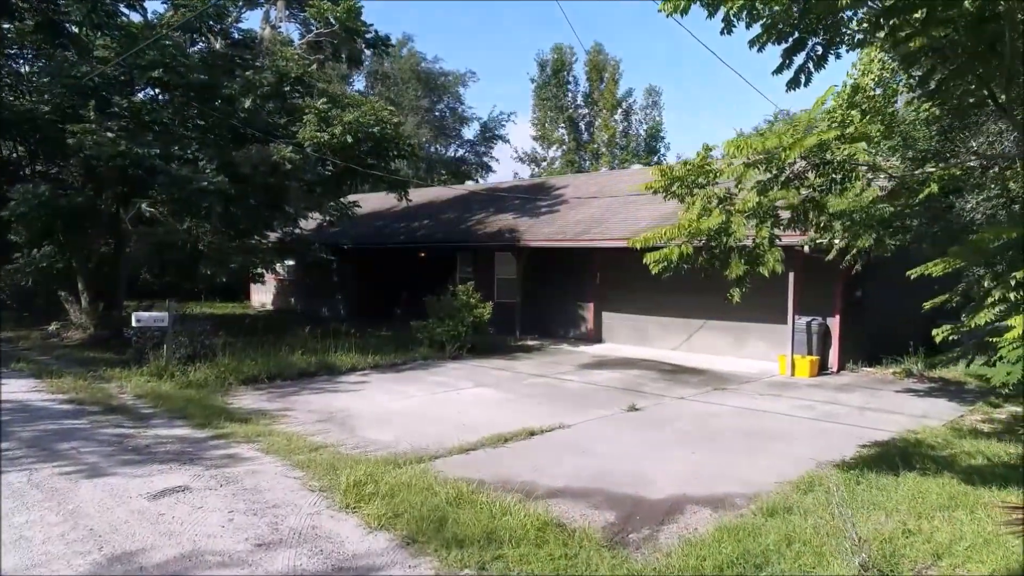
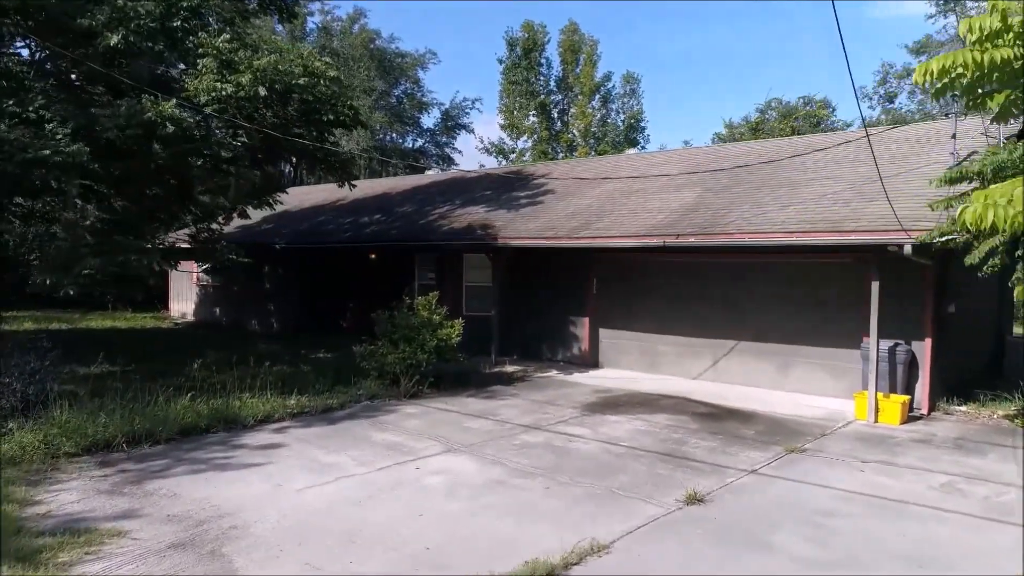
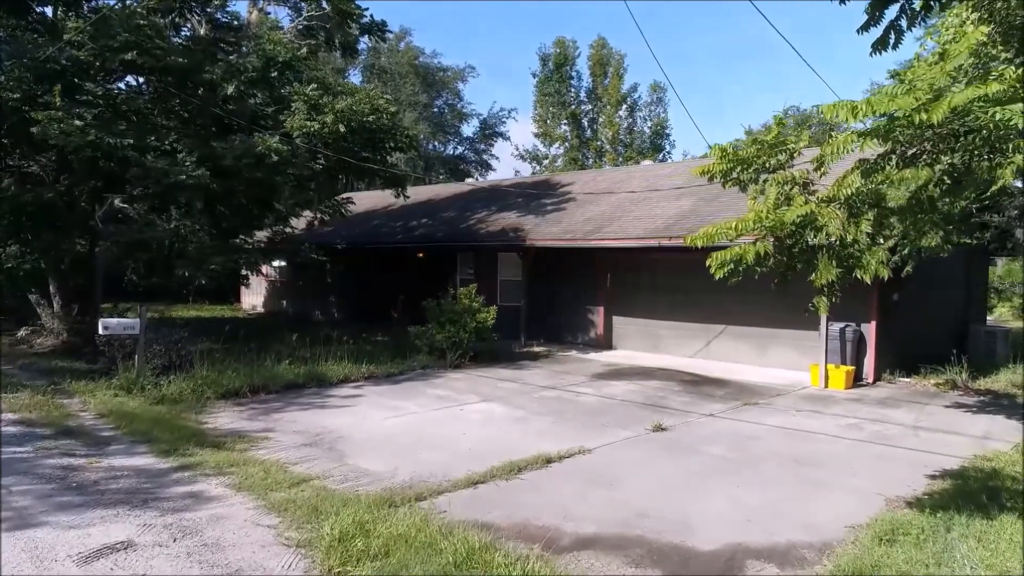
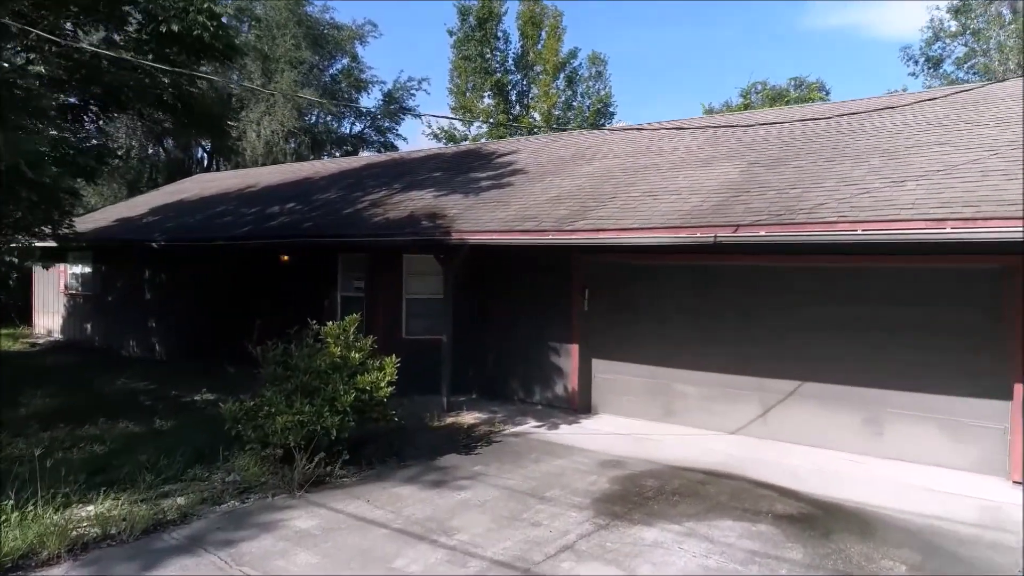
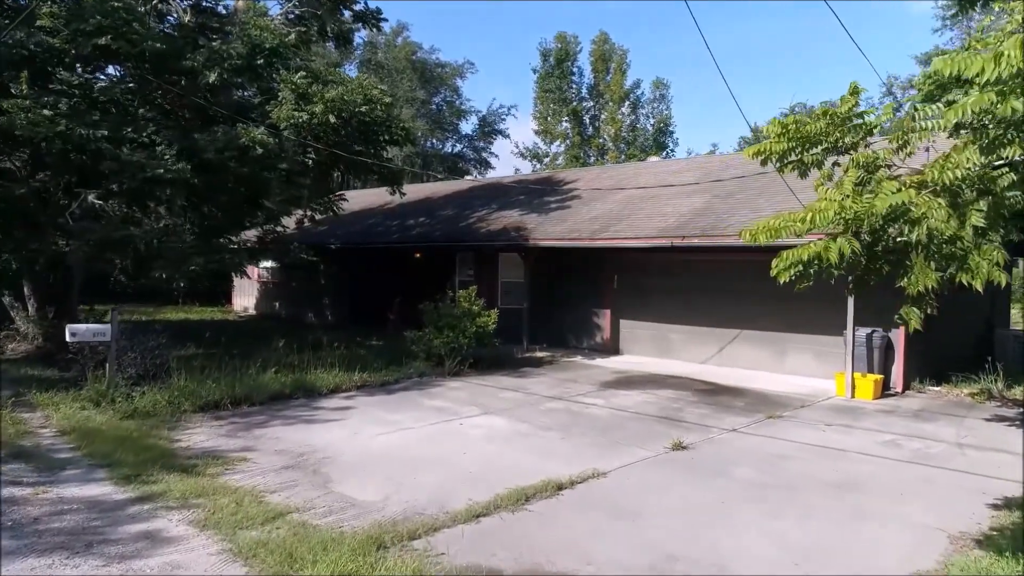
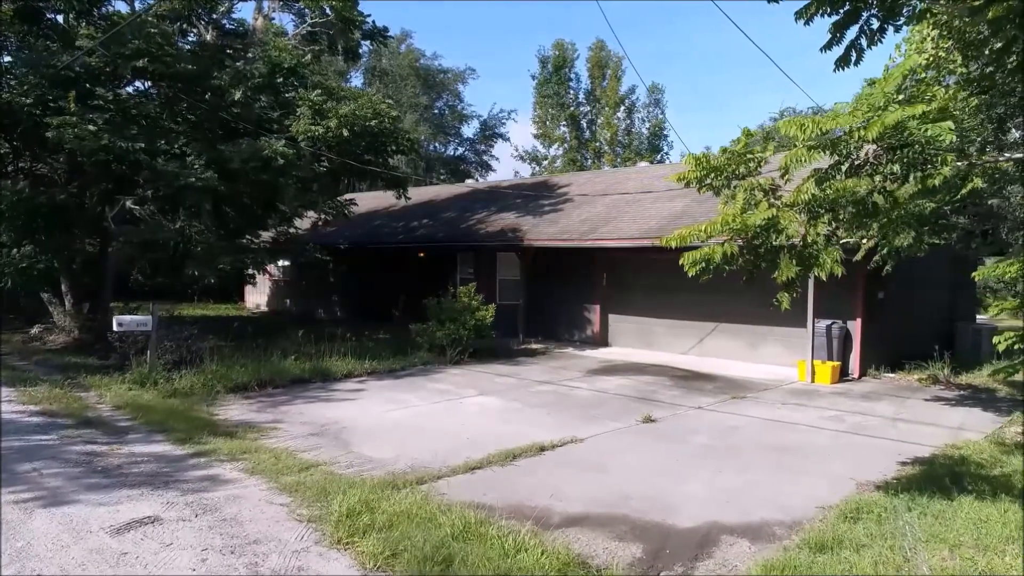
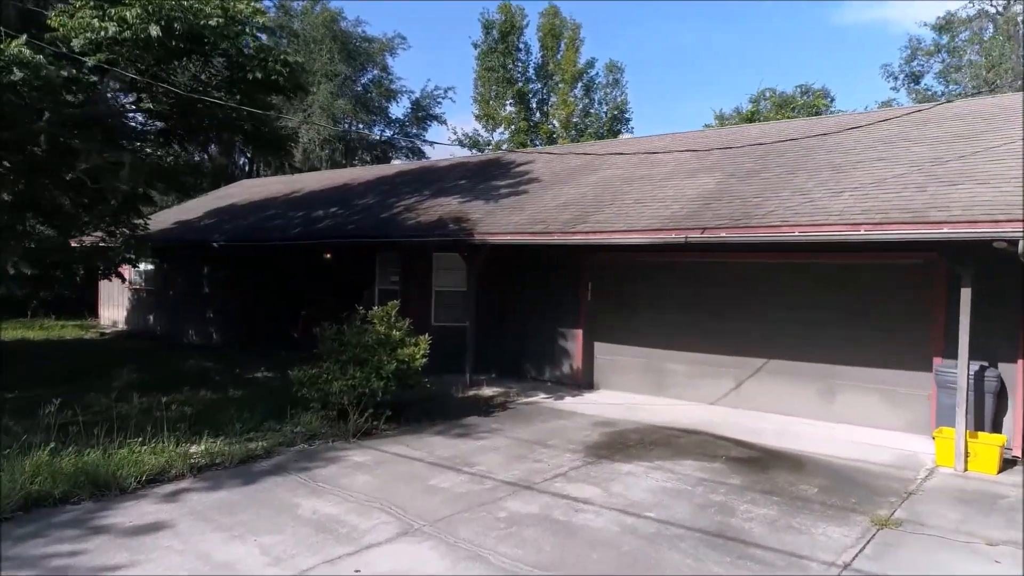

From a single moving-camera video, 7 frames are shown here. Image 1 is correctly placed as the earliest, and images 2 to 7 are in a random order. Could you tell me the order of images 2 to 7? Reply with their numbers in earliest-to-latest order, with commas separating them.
6, 3, 5, 2, 7, 4
